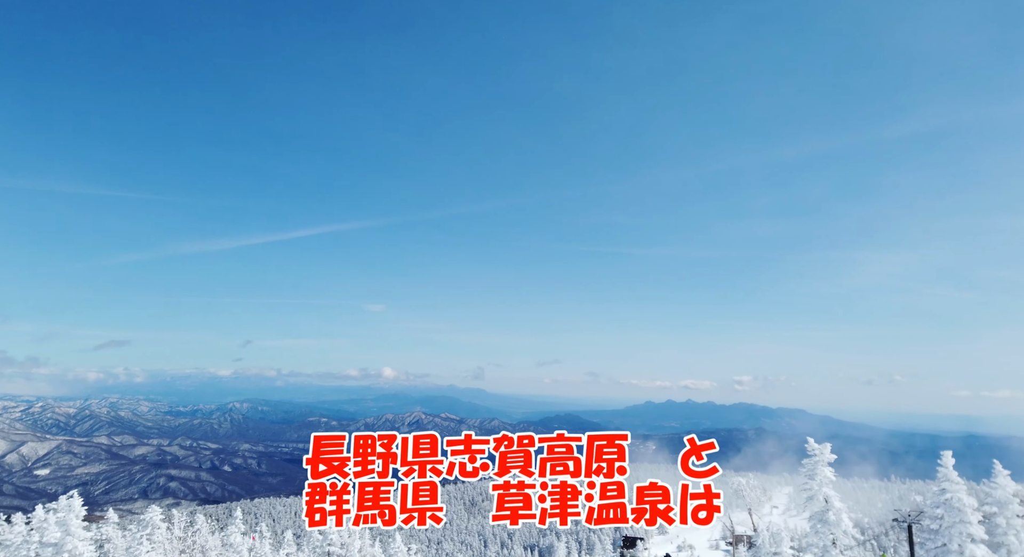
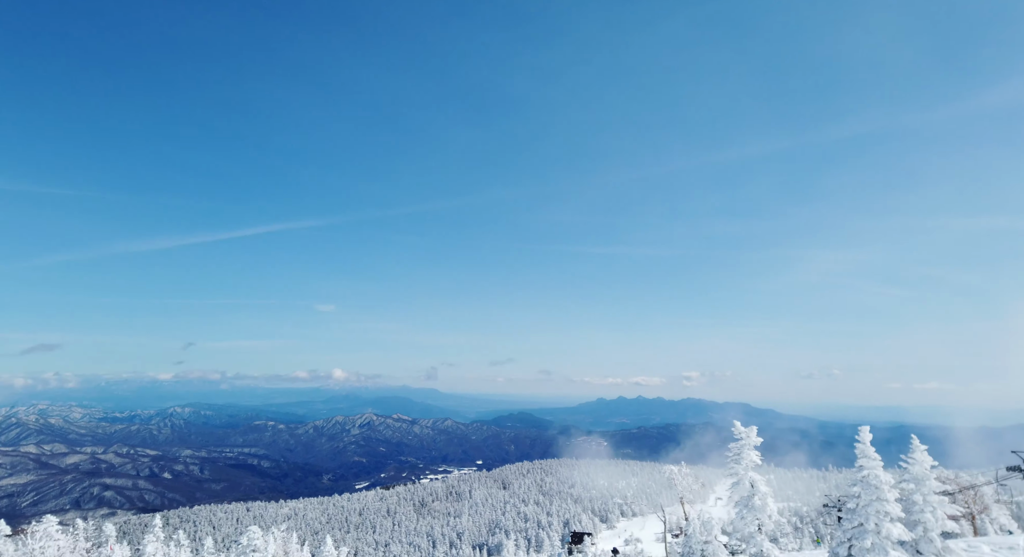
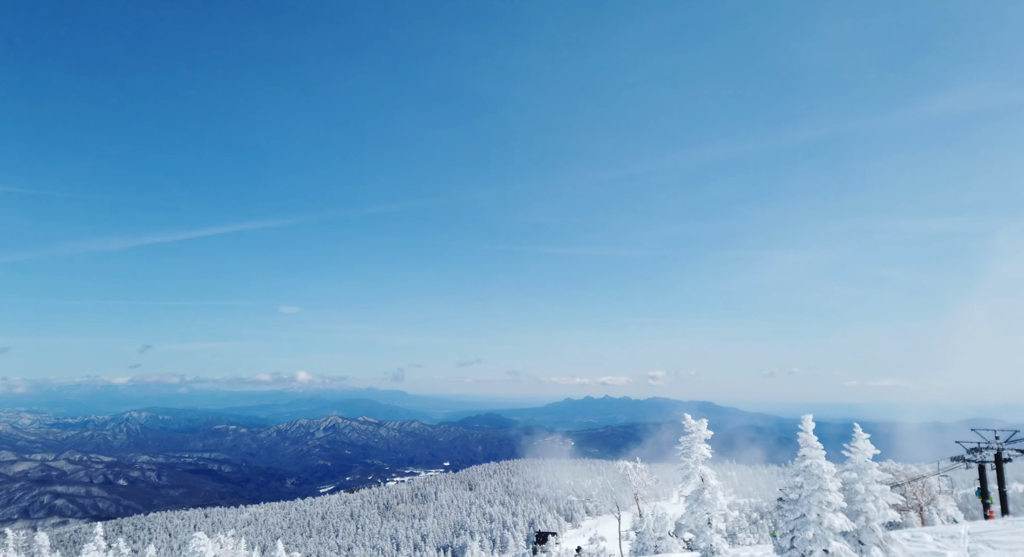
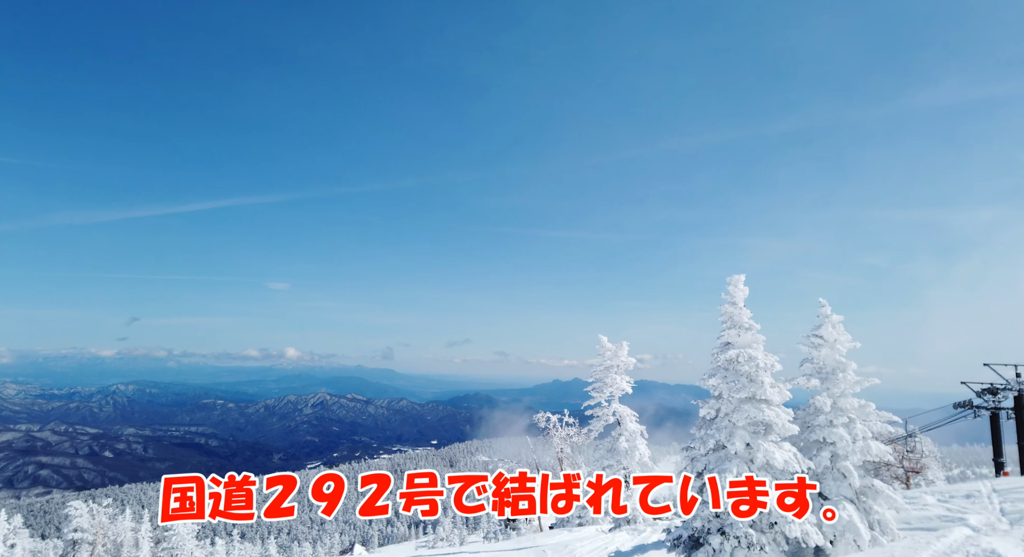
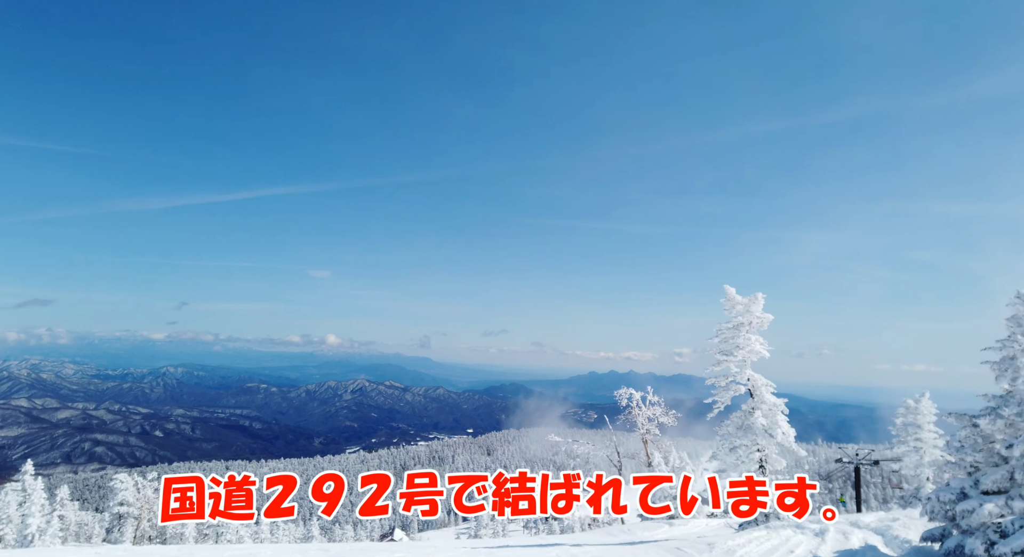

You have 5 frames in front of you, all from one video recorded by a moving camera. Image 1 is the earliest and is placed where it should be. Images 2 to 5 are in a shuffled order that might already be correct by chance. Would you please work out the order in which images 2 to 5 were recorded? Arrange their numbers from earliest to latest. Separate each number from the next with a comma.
2, 3, 4, 5
